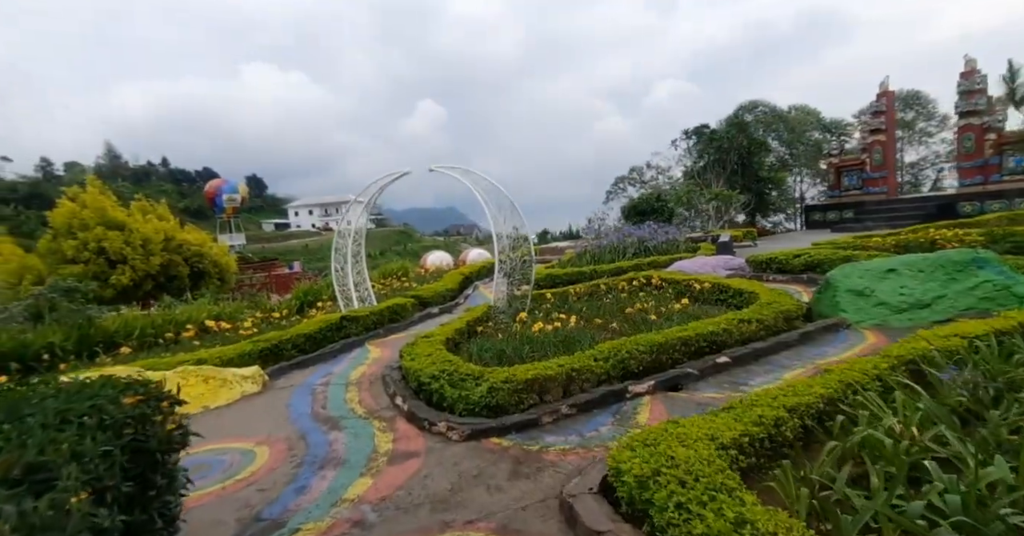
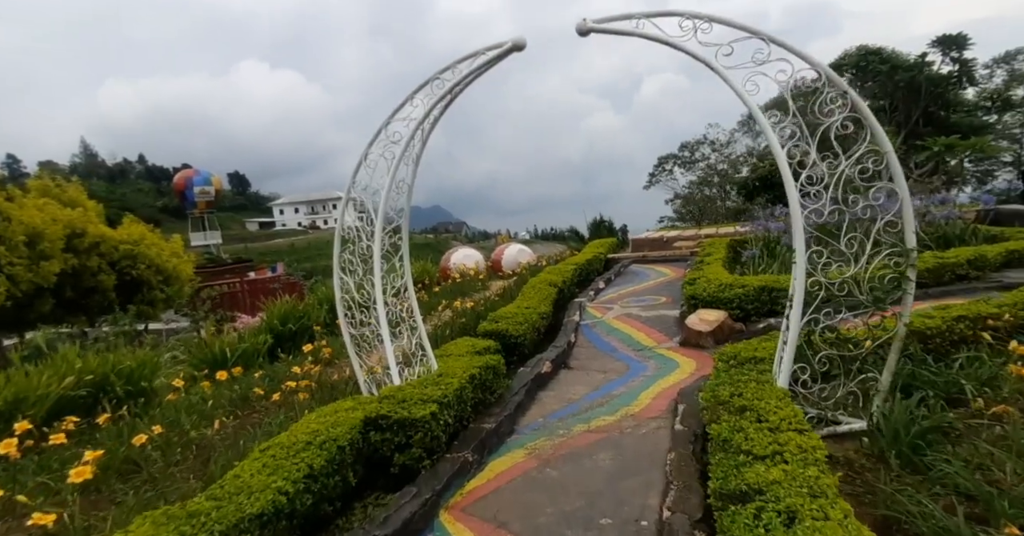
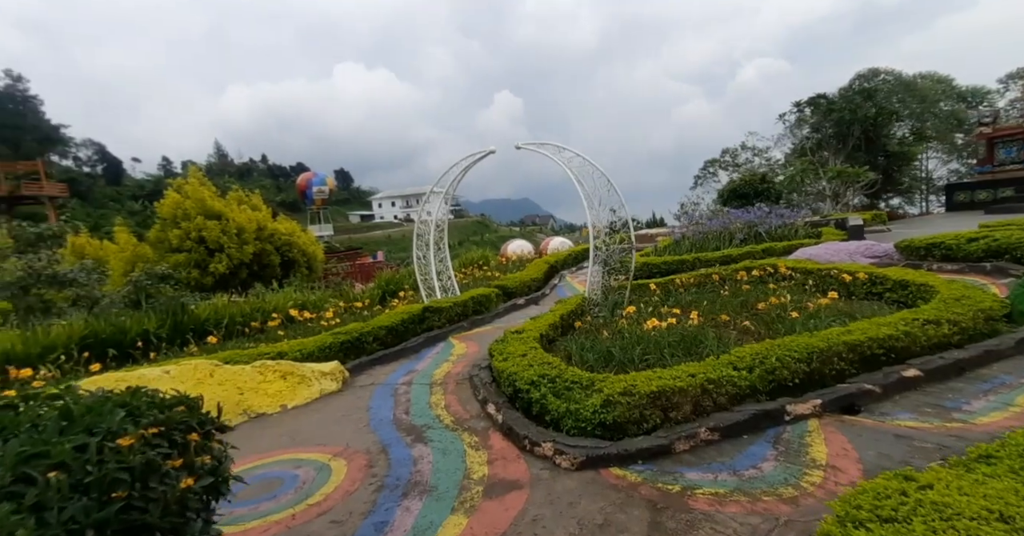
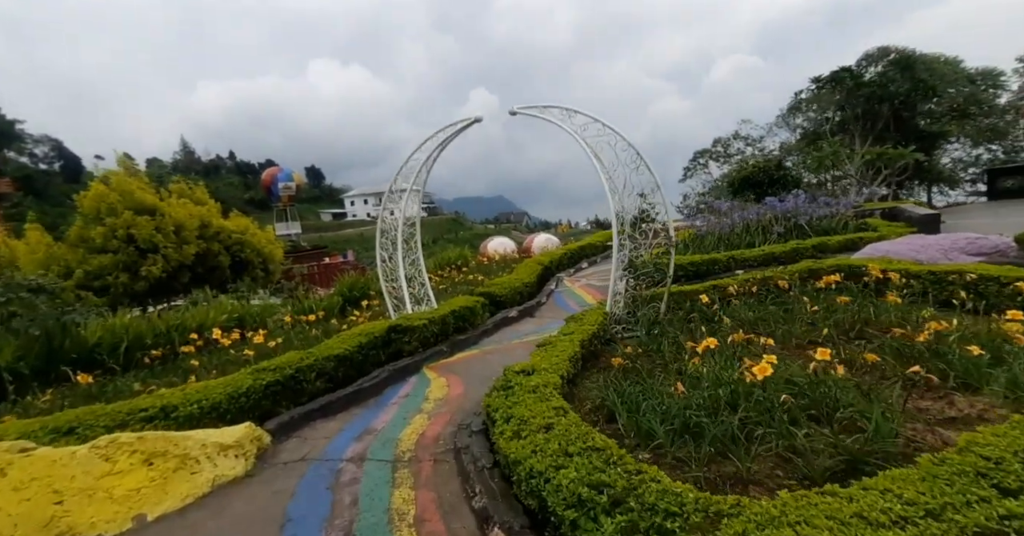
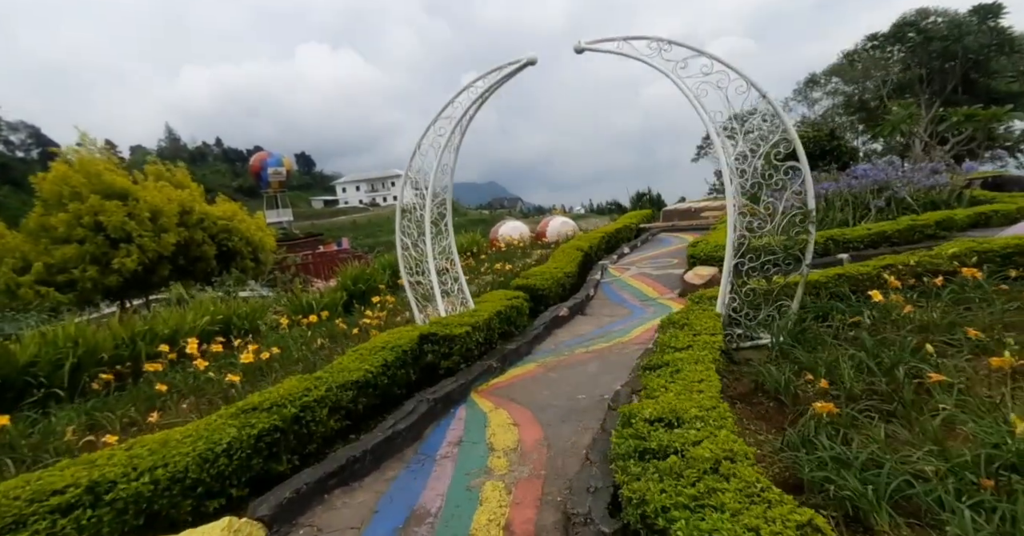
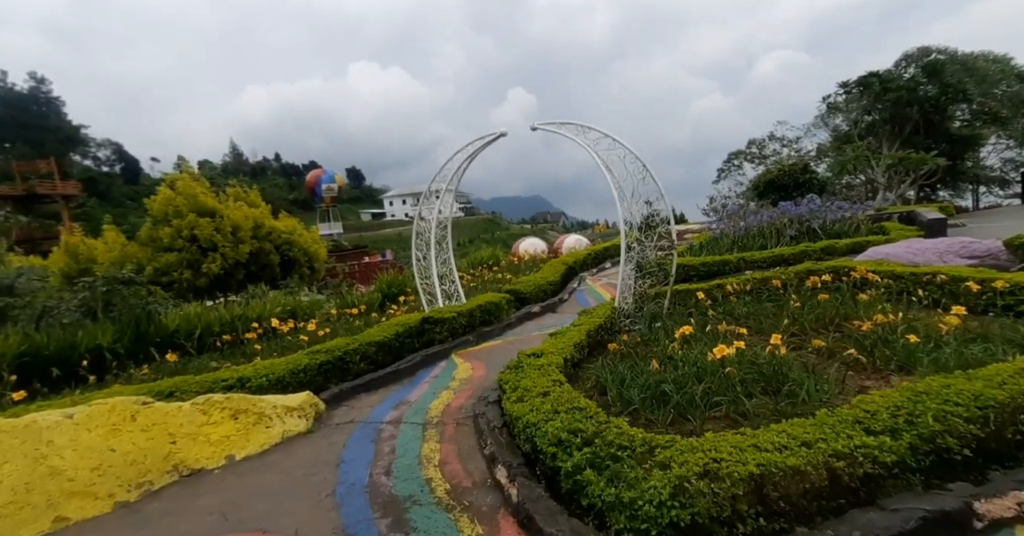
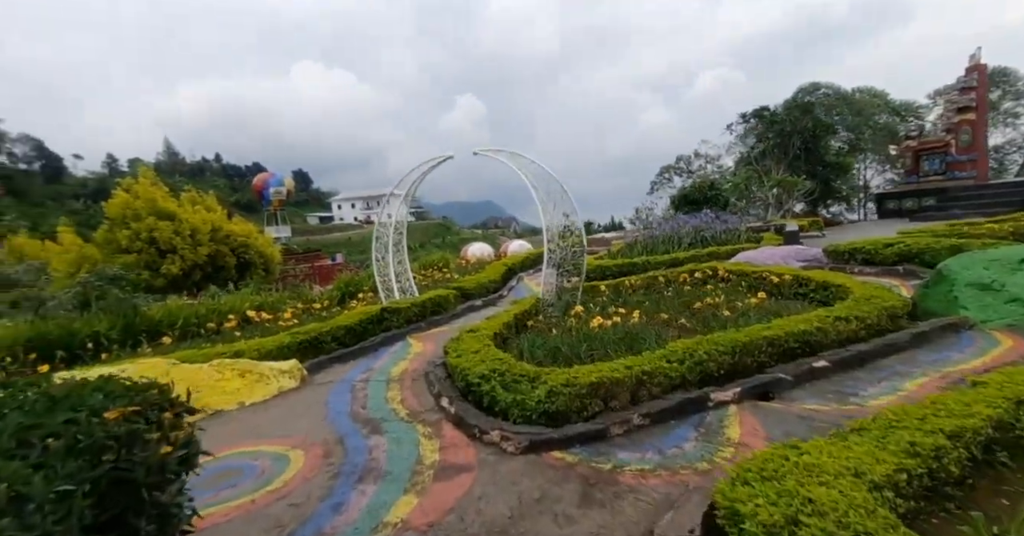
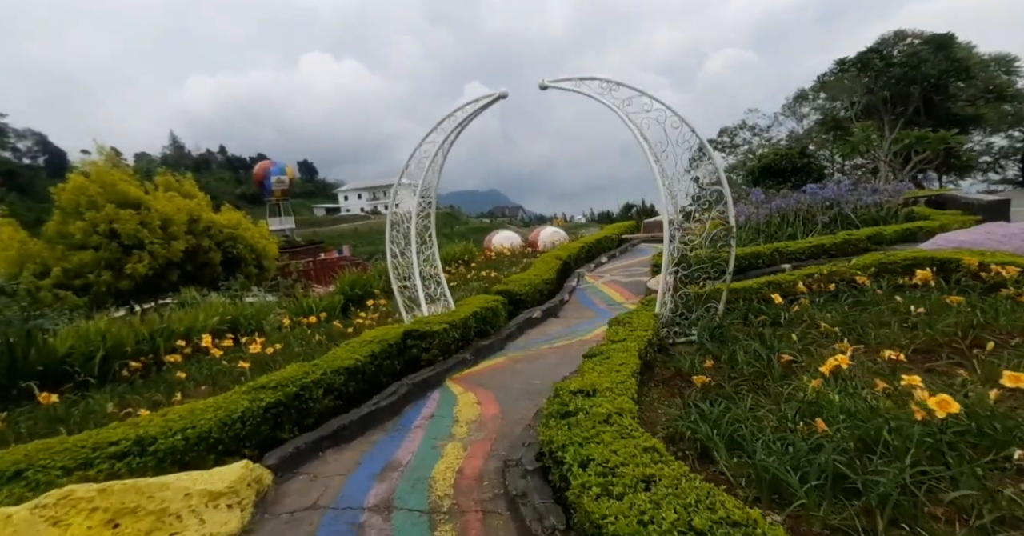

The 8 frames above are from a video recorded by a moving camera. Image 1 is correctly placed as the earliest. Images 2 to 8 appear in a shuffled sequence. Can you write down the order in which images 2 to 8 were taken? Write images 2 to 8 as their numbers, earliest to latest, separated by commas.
7, 3, 6, 4, 8, 5, 2
